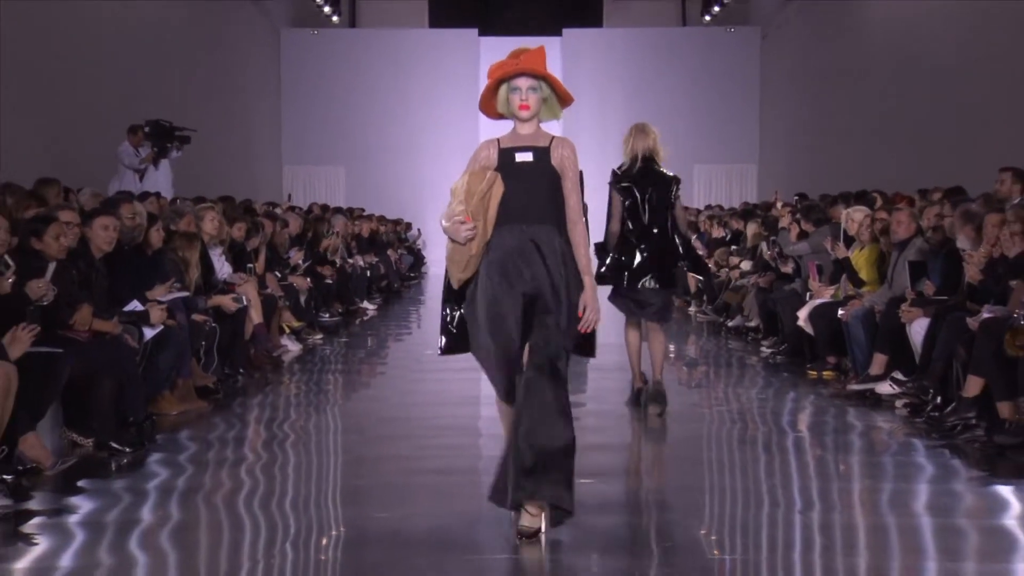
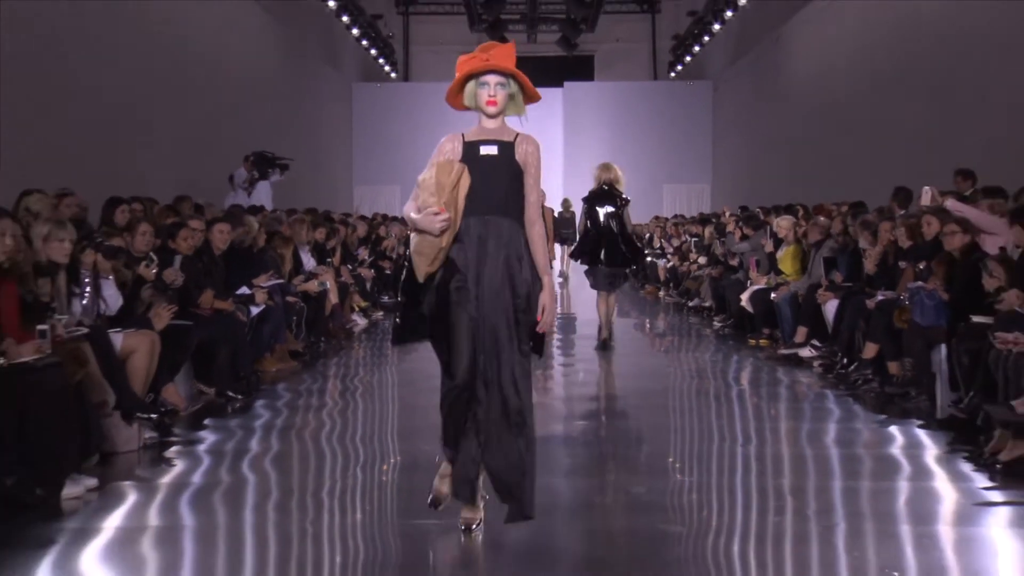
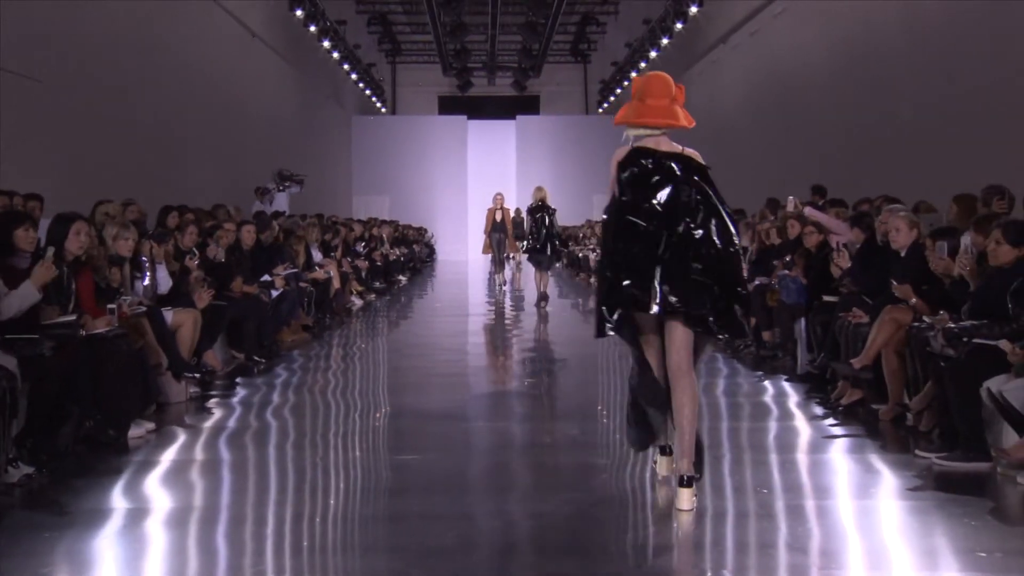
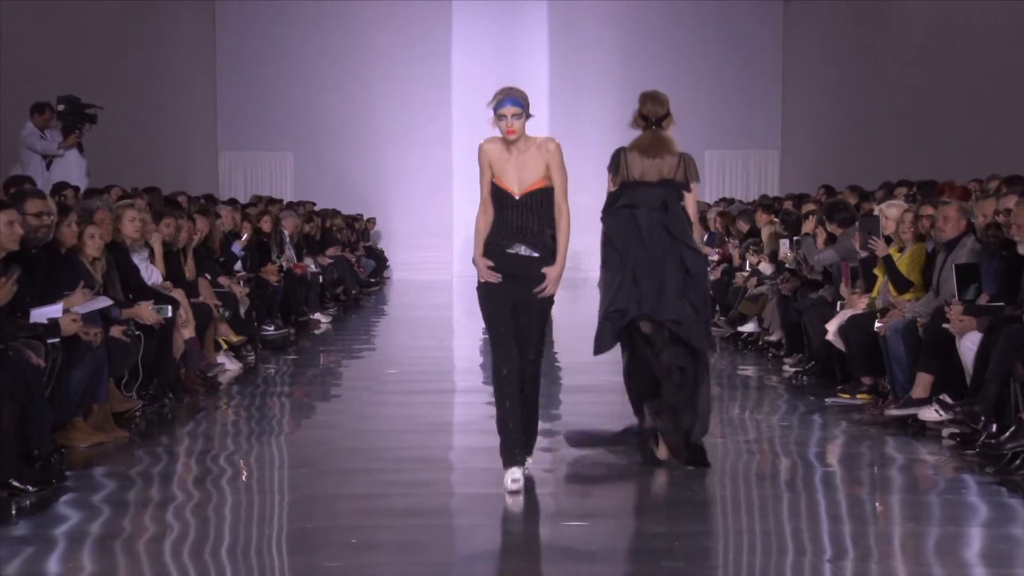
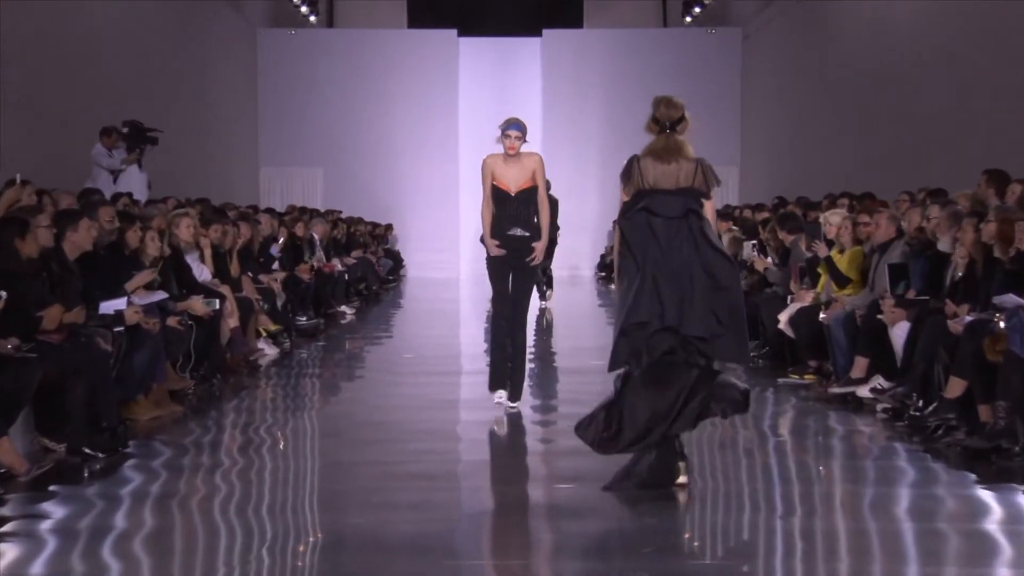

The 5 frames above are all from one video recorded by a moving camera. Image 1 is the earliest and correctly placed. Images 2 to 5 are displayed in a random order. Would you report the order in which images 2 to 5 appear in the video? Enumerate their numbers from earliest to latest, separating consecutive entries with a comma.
2, 3, 5, 4
